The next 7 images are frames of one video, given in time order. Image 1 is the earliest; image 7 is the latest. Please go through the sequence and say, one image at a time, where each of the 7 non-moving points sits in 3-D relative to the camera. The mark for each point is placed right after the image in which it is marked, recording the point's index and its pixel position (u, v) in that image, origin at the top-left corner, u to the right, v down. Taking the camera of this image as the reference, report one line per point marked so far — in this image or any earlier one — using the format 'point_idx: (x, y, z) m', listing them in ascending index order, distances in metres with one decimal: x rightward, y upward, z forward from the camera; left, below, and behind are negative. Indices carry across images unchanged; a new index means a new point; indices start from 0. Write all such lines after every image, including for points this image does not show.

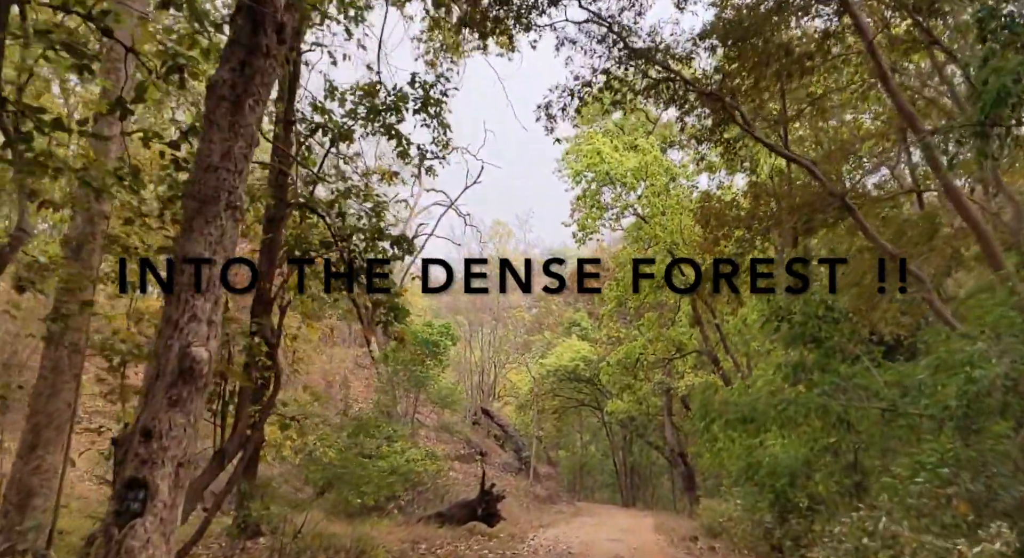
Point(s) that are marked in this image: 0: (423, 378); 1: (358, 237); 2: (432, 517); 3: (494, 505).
0: (-2.0, -2.2, +17.4) m
1: (-1.3, +0.4, +6.8) m
2: (-1.2, -3.5, +11.5) m
3: (-0.3, -3.5, +11.9) m
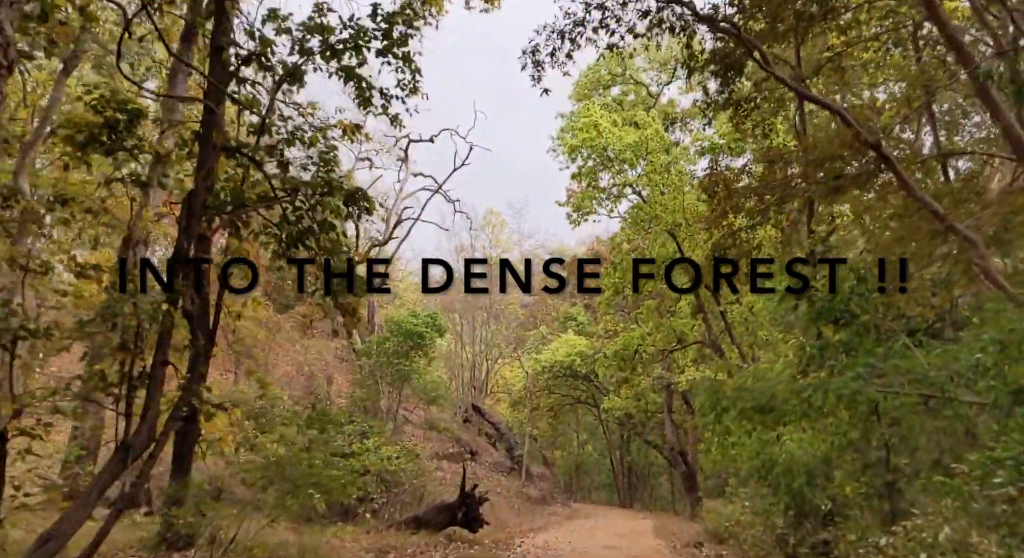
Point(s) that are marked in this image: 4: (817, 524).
0: (-2.2, -2.0, +16.3) m
1: (-1.5, +0.6, +5.7) m
2: (-1.4, -3.2, +10.4) m
3: (-0.5, -3.2, +10.8) m
4: (+3.5, -2.8, +8.9) m
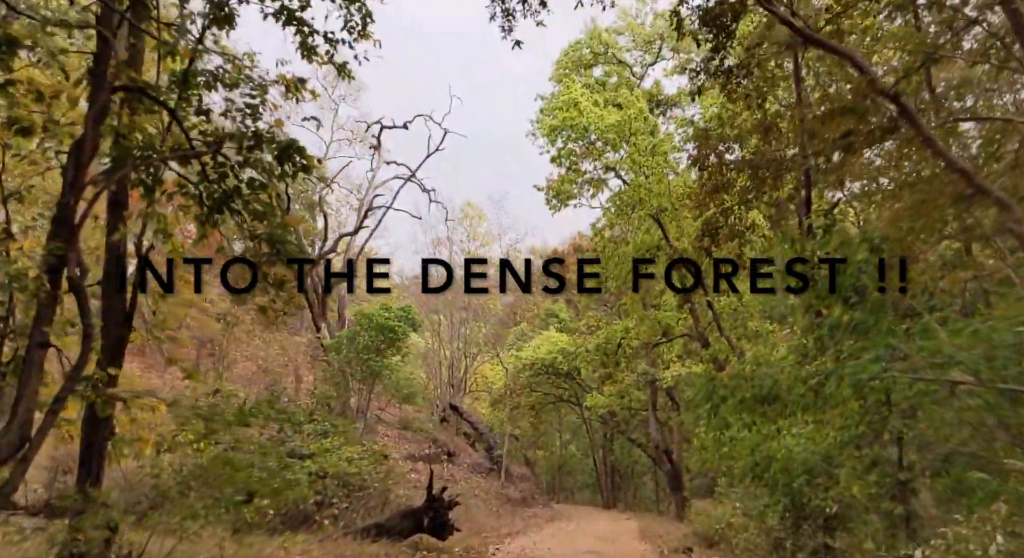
0: (-2.7, -1.8, +15.4) m
1: (-1.8, +0.8, +4.8) m
2: (-1.7, -3.1, +9.5) m
3: (-0.8, -3.0, +9.9) m
4: (+3.2, -2.6, +8.1) m
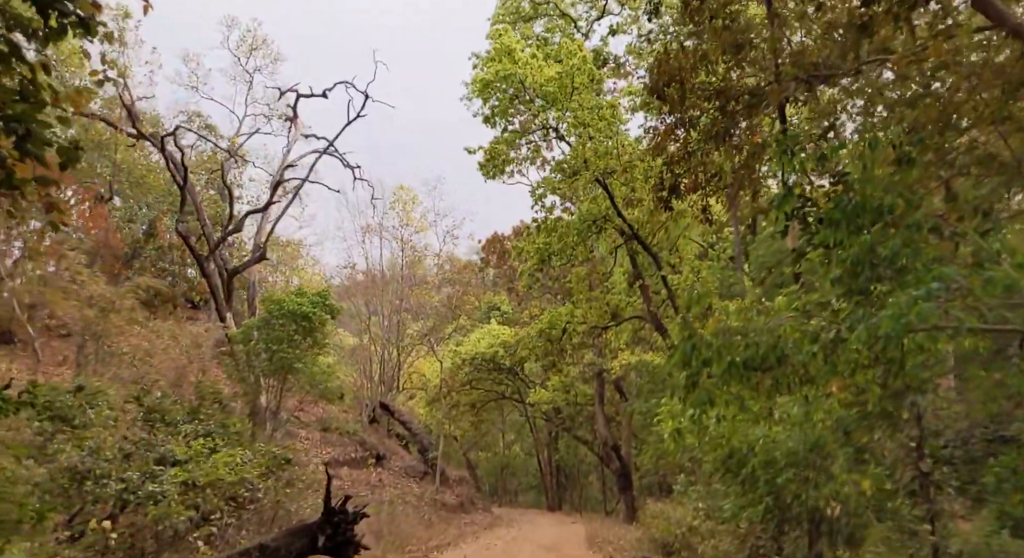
0: (-3.9, -1.4, +13.6) m
1: (-2.2, +1.2, +3.1) m
2: (-2.5, -2.7, +7.7) m
3: (-1.6, -2.6, +8.2) m
4: (+2.5, -2.2, +6.7) m
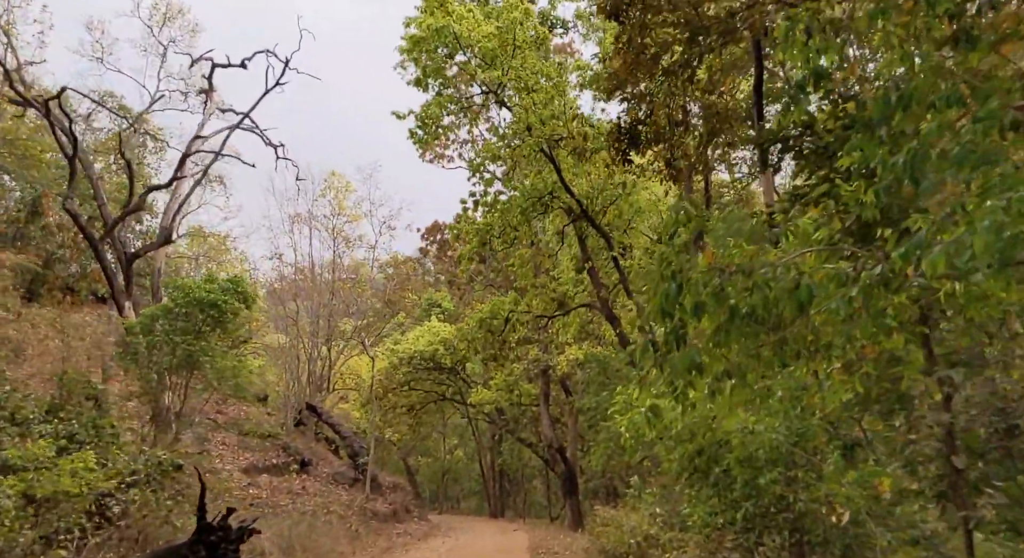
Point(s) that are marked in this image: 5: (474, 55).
0: (-4.9, -1.2, +12.0) m
1: (-2.5, +1.5, +1.7) m
2: (-3.1, -2.4, +6.3) m
3: (-2.3, -2.4, +6.8) m
4: (+2.0, -1.9, +5.6) m
5: (-0.5, +3.0, +10.5) m
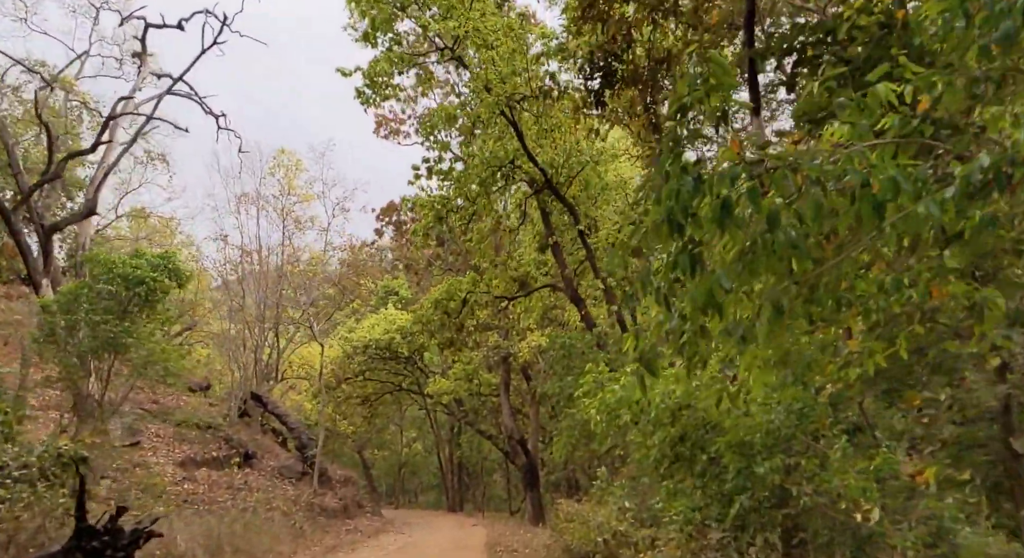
0: (-5.5, -0.8, +10.9) m
1: (-2.6, +1.8, +0.7) m
2: (-3.4, -2.1, +5.3) m
3: (-2.6, -2.1, +5.9) m
4: (+1.7, -1.6, +4.9) m
5: (-1.0, +3.3, +9.6) m
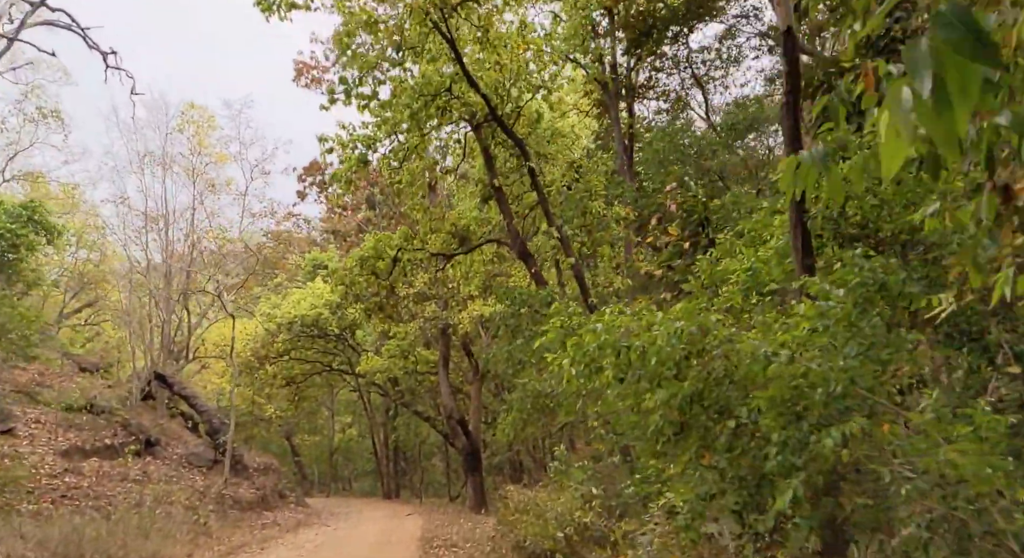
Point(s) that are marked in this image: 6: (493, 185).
0: (-6.2, -0.3, +8.9) m
1: (-2.5, +2.2, -1.1) m
2: (-3.7, -1.6, +3.5) m
3: (-3.0, -1.6, +4.2) m
4: (+1.4, -1.2, +3.5) m
5: (-1.7, +3.9, +7.9) m
6: (-0.2, +1.1, +9.2) m
